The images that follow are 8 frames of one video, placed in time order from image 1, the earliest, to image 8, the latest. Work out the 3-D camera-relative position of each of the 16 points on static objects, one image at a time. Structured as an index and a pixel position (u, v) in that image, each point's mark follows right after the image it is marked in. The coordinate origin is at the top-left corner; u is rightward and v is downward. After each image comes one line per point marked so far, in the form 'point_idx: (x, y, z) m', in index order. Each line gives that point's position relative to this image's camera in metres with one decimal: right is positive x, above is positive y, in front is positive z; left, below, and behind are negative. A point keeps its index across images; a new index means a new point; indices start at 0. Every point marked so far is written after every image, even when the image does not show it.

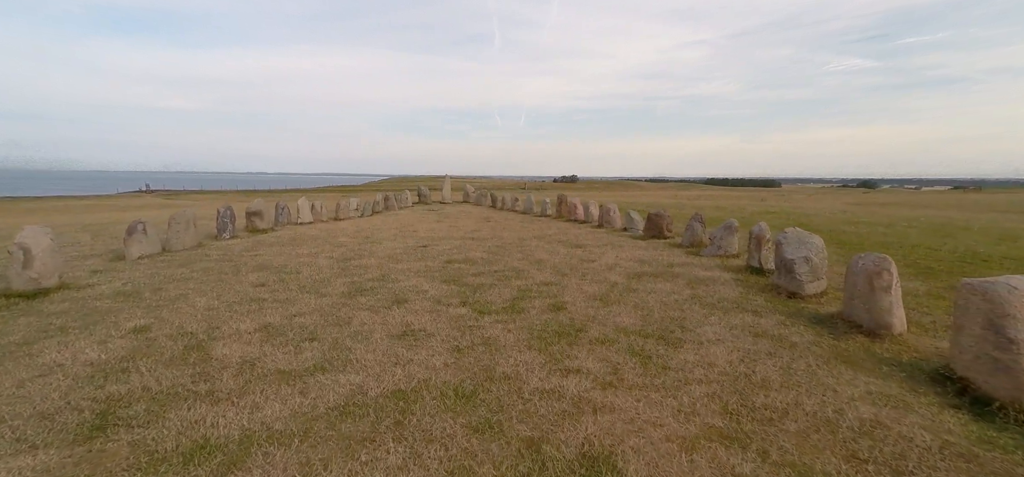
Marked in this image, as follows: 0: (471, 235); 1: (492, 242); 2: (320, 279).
0: (-1.3, +0.1, +13.8) m
1: (-0.6, -0.1, +12.2) m
2: (-3.5, -0.8, +7.8) m
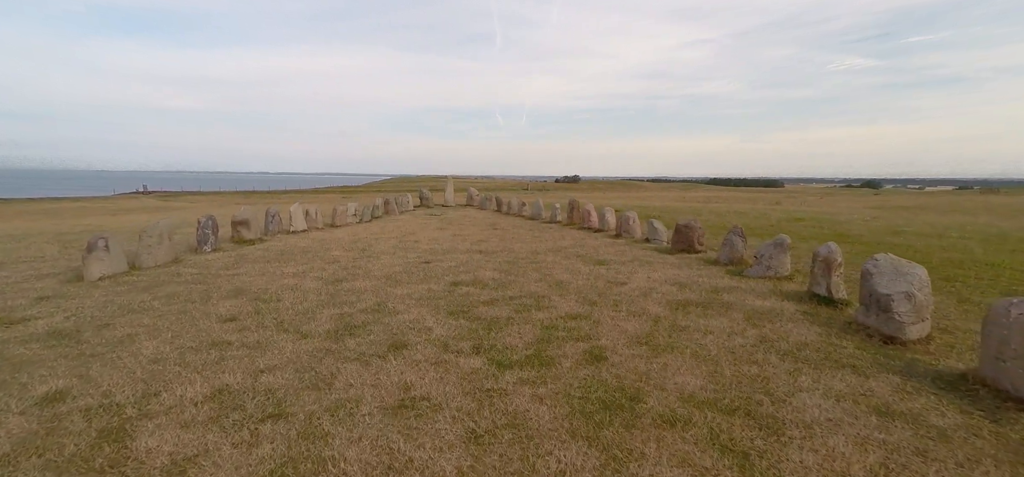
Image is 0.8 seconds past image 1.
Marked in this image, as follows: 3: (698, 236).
0: (-1.0, -0.2, +12.5) m
1: (-0.3, -0.5, +10.9) m
2: (-3.2, -1.1, +6.5) m
3: (+4.8, +0.1, +10.9) m
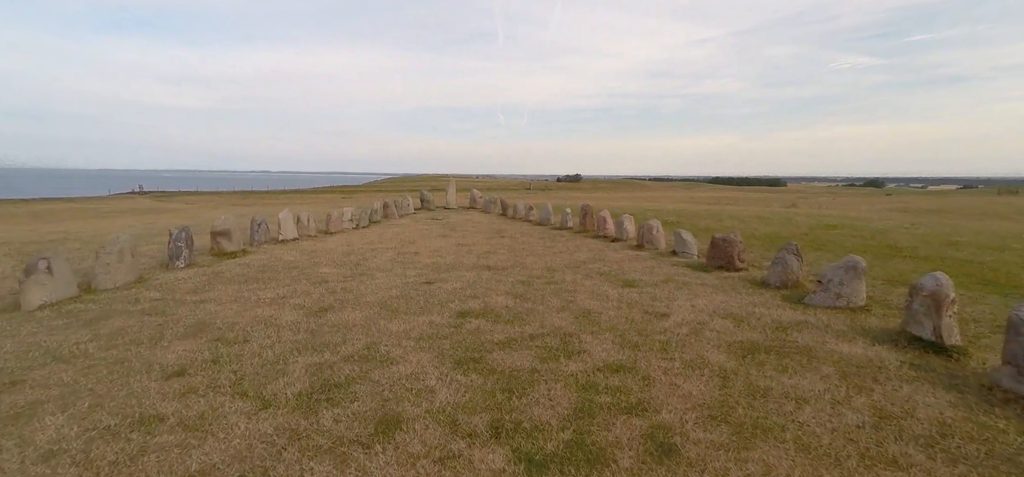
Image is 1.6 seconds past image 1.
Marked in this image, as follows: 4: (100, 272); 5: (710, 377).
0: (-0.7, -0.6, +11.1) m
1: (0.0, -0.8, +9.6) m
2: (-2.9, -1.5, +5.2) m
3: (+5.1, -0.3, +9.5) m
4: (-8.2, -0.7, +8.4) m
5: (+2.2, -1.5, +4.7) m
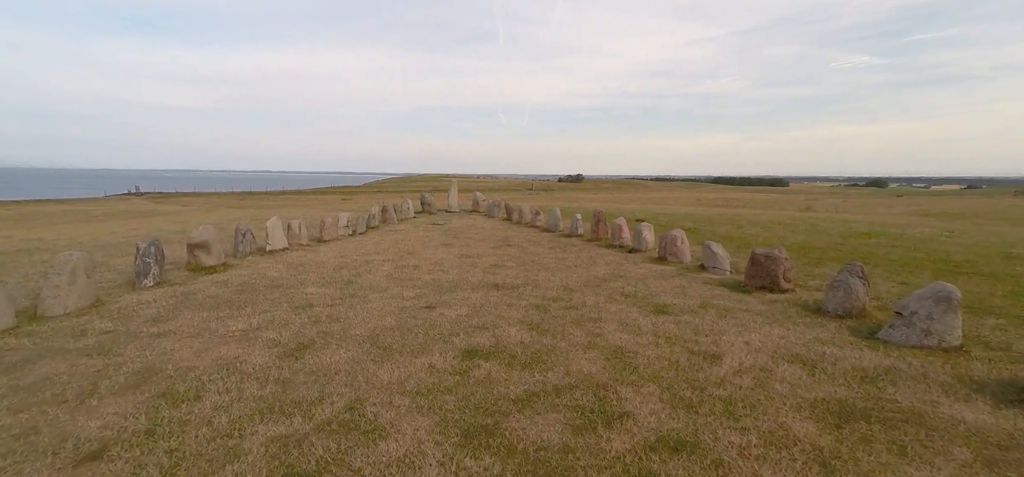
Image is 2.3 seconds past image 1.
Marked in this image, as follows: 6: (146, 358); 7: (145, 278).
0: (-0.4, -0.9, +9.9) m
1: (+0.3, -1.2, +8.4) m
2: (-2.7, -1.8, +4.0) m
3: (+5.3, -0.6, +8.3) m
4: (-7.9, -1.0, +7.2) m
5: (+2.4, -1.9, +3.5) m
6: (-4.7, -1.6, +5.5) m
7: (-7.9, -0.8, +9.1) m
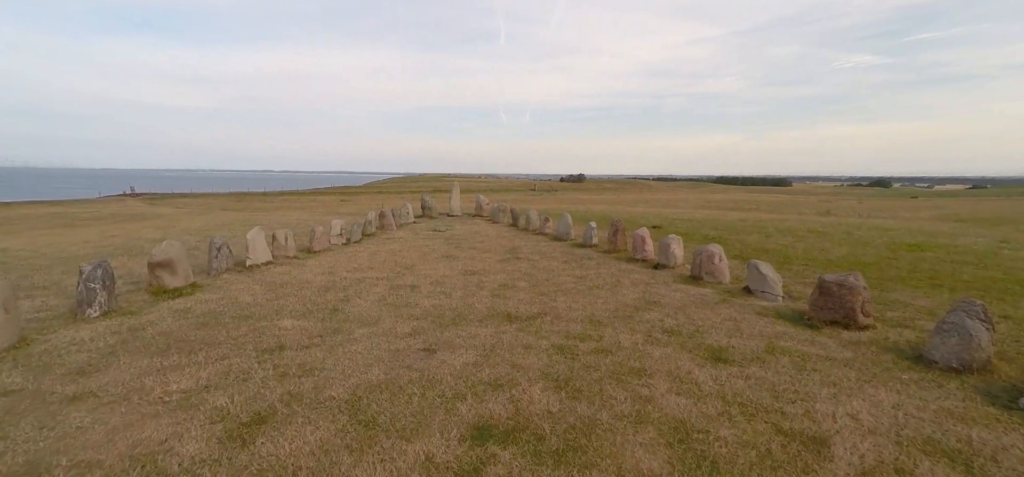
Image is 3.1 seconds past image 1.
0: (-0.1, -1.3, +8.4) m
1: (+0.6, -1.5, +6.8) m
2: (-2.4, -2.2, +2.5) m
3: (+5.6, -1.0, +6.8) m
4: (-7.7, -1.4, +5.8) m
5: (+2.7, -2.3, +2.0) m
6: (-4.5, -1.9, +4.0) m
7: (-7.6, -1.2, +7.6) m
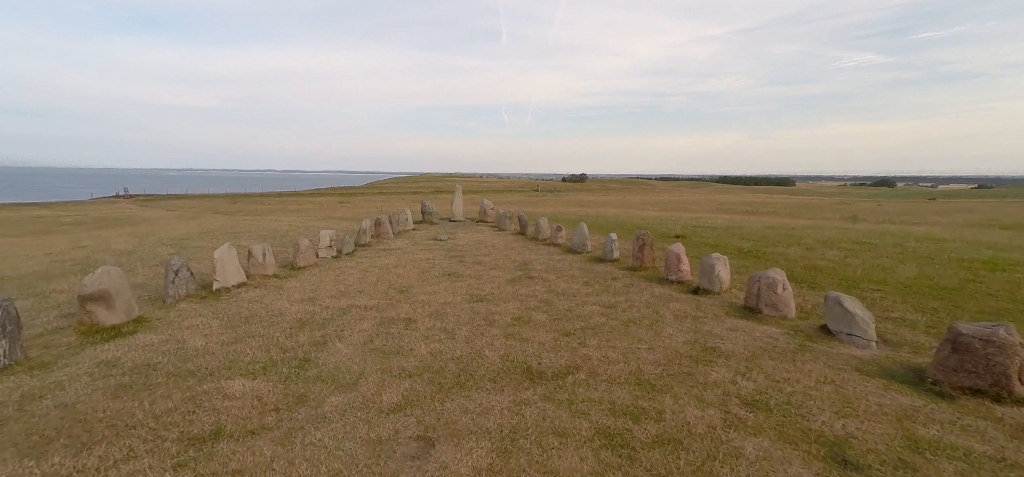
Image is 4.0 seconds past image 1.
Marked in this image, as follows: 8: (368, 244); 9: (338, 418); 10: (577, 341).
0: (+0.2, -1.8, +6.6) m
1: (+0.9, -2.0, +5.0) m
2: (-2.1, -2.7, +0.7) m
3: (+5.9, -1.5, +5.0) m
4: (-7.4, -1.8, +4.0) m
5: (+3.0, -2.7, +0.2) m
6: (-4.2, -2.4, +2.2) m
7: (-7.3, -1.7, +5.8) m
8: (-6.1, -0.2, +18.0) m
9: (-2.0, -2.0, +4.9) m
10: (+1.1, -1.7, +7.1) m
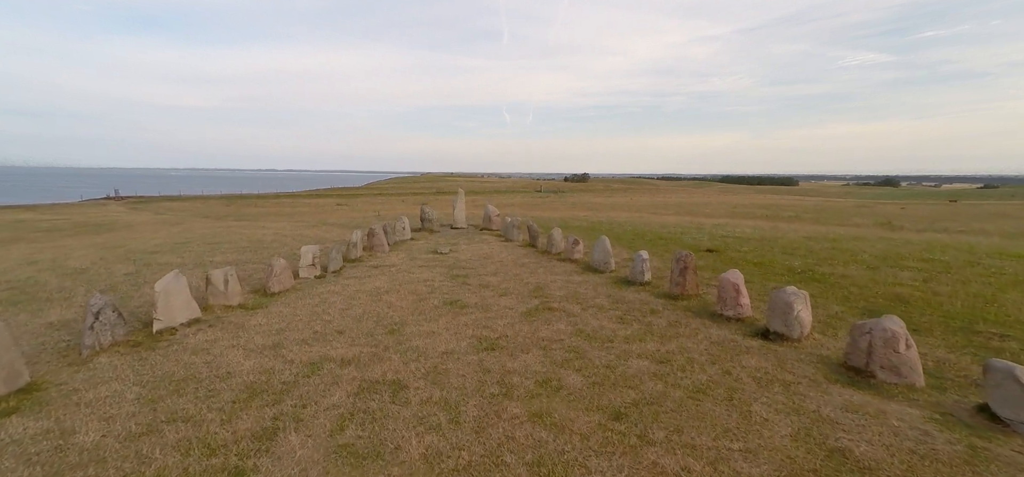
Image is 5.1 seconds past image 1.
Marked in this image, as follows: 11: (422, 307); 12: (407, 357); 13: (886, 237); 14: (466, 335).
0: (+0.5, -2.3, +4.5) m
1: (+1.2, -2.5, +2.9) m
2: (-1.8, -3.2, -1.5) m
3: (+6.2, -2.0, +2.8) m
4: (-7.0, -2.4, +1.8) m
5: (+3.3, -3.3, -2.0) m
6: (-3.8, -3.0, +0.1) m
7: (-6.9, -2.2, +3.7) m
8: (-5.8, -0.8, +15.8) m
9: (-1.6, -2.6, +2.8) m
10: (+1.4, -2.2, +5.0) m
11: (-2.2, -1.6, +10.2) m
12: (-1.8, -1.9, +7.3) m
13: (+17.0, 0.0, +19.4) m
14: (-0.9, -1.8, +8.3) m
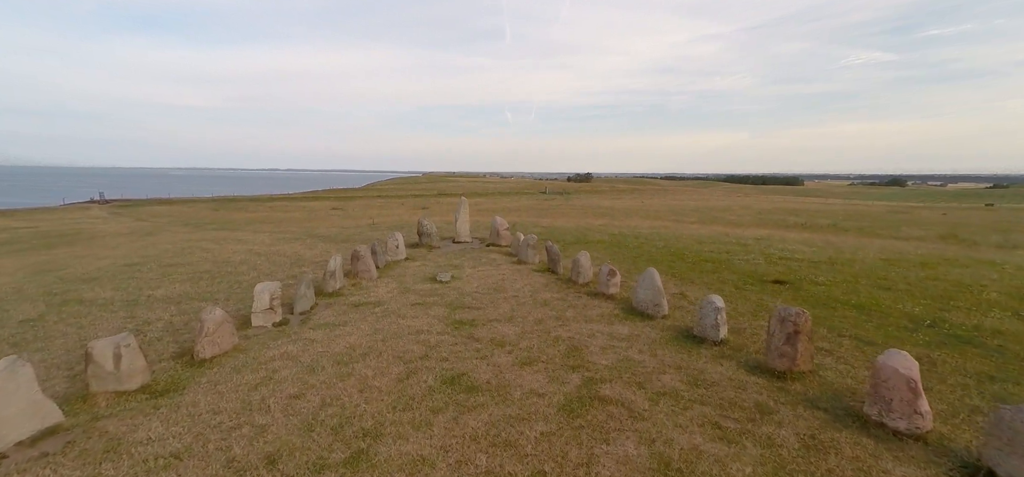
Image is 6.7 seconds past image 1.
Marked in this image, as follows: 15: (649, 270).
0: (+1.0, -3.2, +1.2) m
1: (+1.7, -3.4, -0.4) m
2: (-1.4, -4.1, -4.8) m
3: (+6.7, -2.9, -0.5) m
4: (-6.6, -3.2, -1.4) m
5: (+3.7, -4.1, -5.3) m
6: (-3.4, -3.8, -3.2) m
7: (-6.5, -3.1, +0.4) m
8: (-5.2, -1.6, +12.6) m
9: (-1.2, -3.4, -0.5) m
10: (+1.9, -3.1, +1.7) m
11: (-1.7, -2.4, +6.9) m
12: (-1.3, -2.8, +4.0) m
13: (+17.5, -0.8, +16.1) m
14: (-0.4, -2.7, +5.0) m
15: (+3.4, -0.8, +10.8) m
